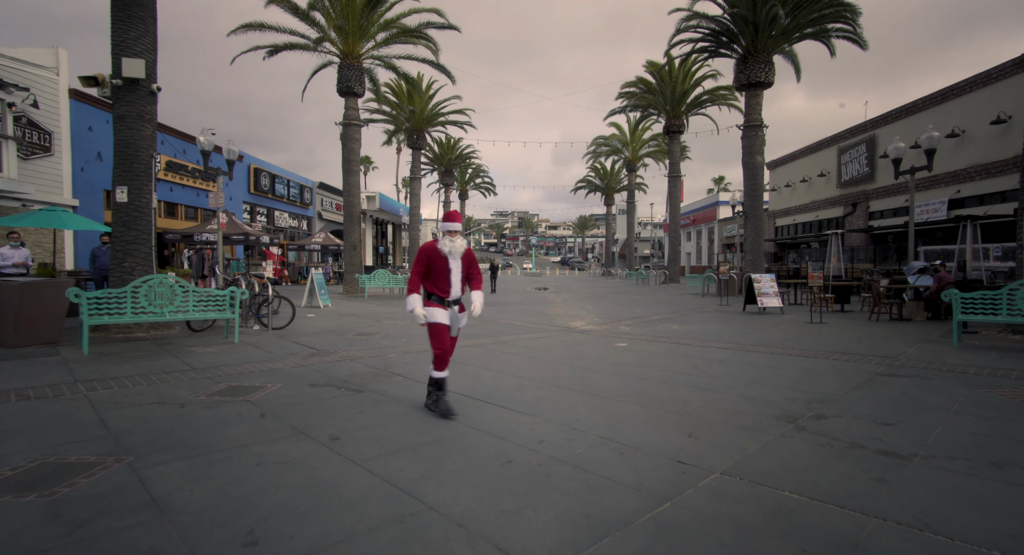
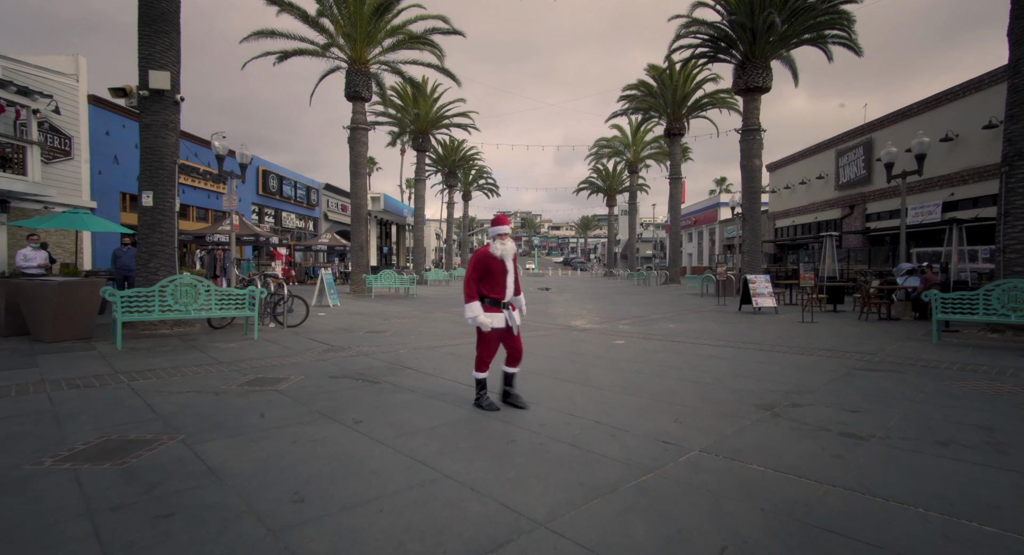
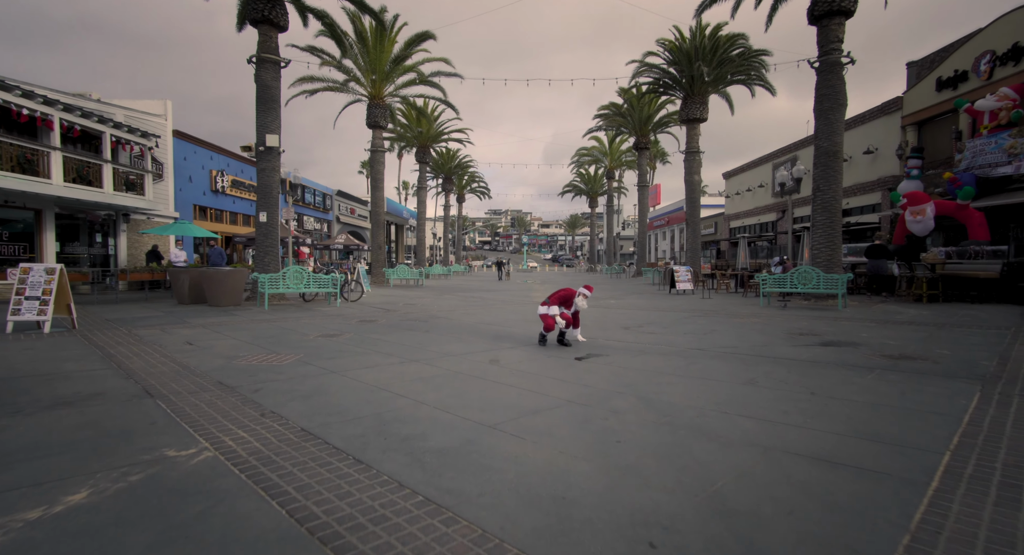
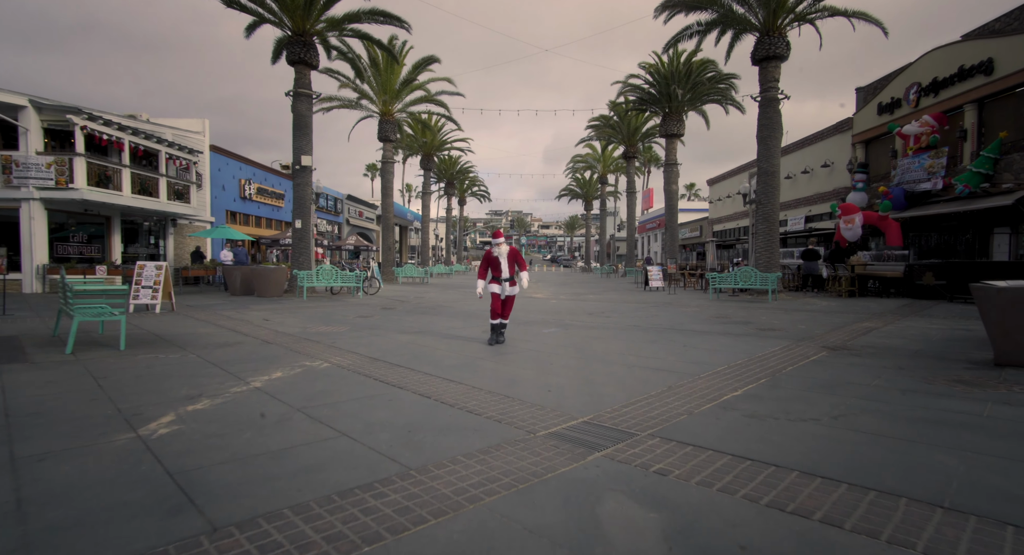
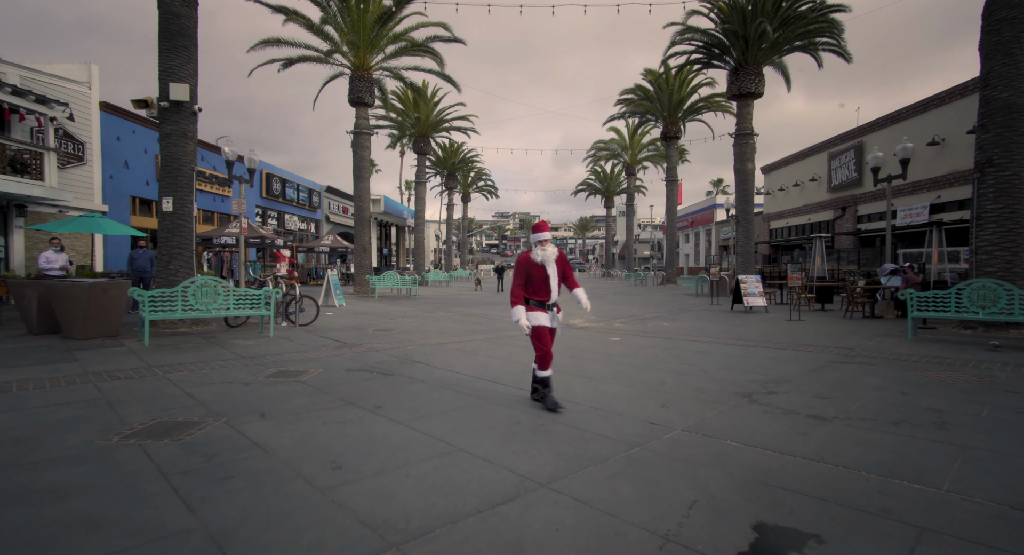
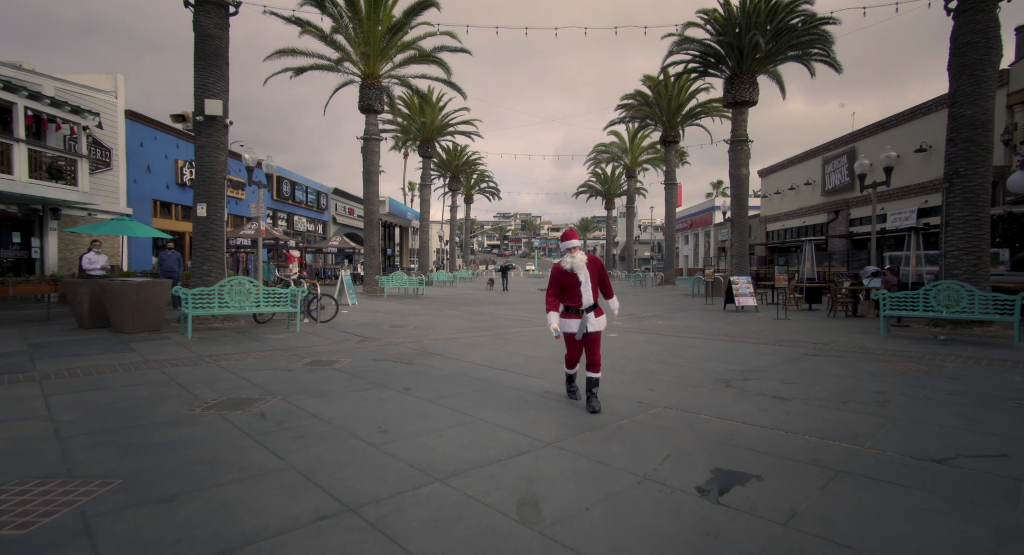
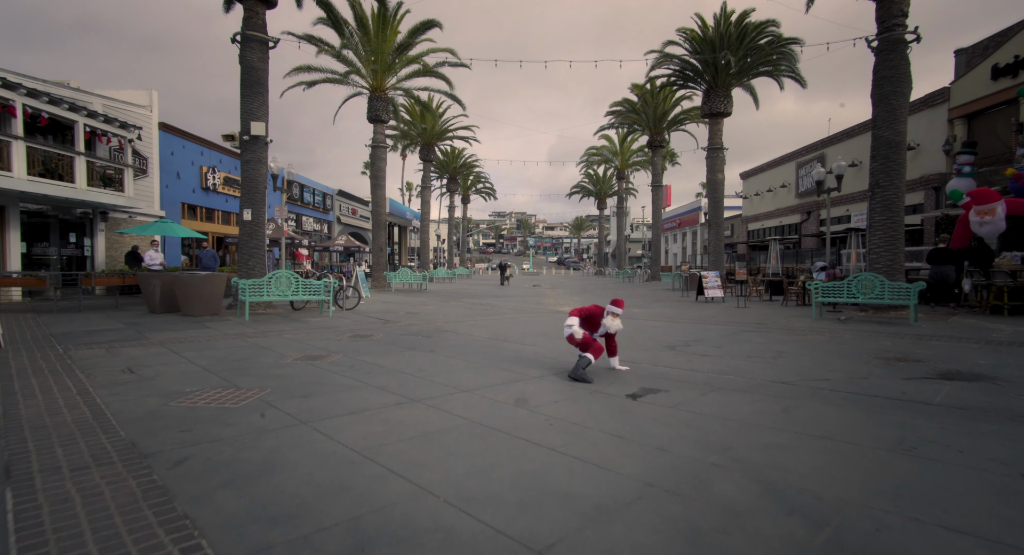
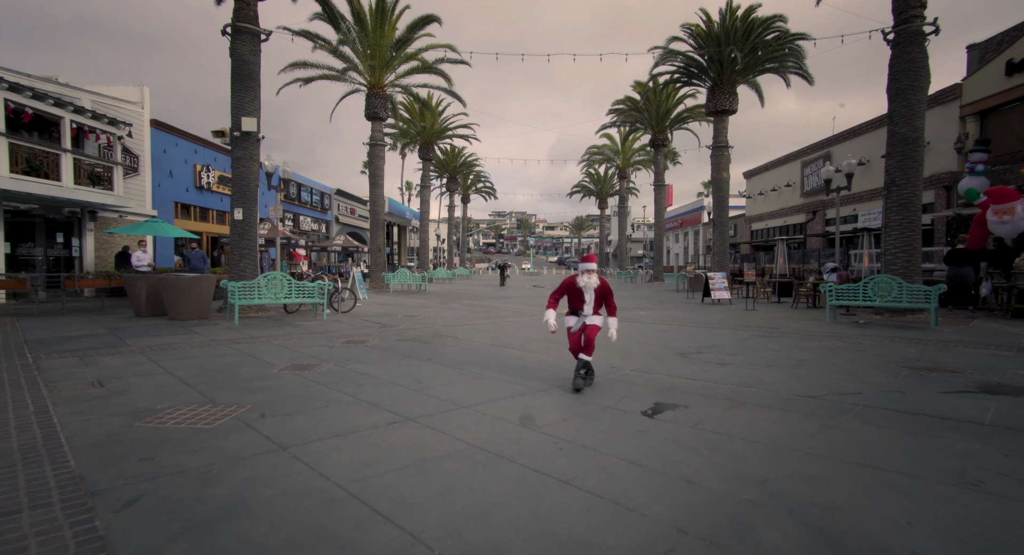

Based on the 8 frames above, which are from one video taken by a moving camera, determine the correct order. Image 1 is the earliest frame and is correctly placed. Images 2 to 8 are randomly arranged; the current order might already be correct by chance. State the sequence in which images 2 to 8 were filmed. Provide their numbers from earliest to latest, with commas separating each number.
2, 5, 6, 8, 7, 3, 4
